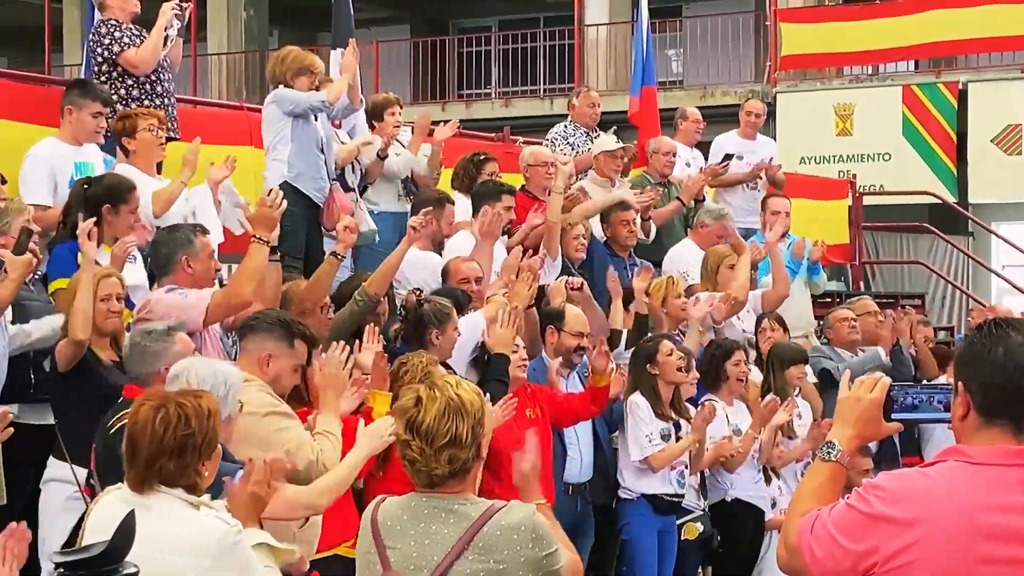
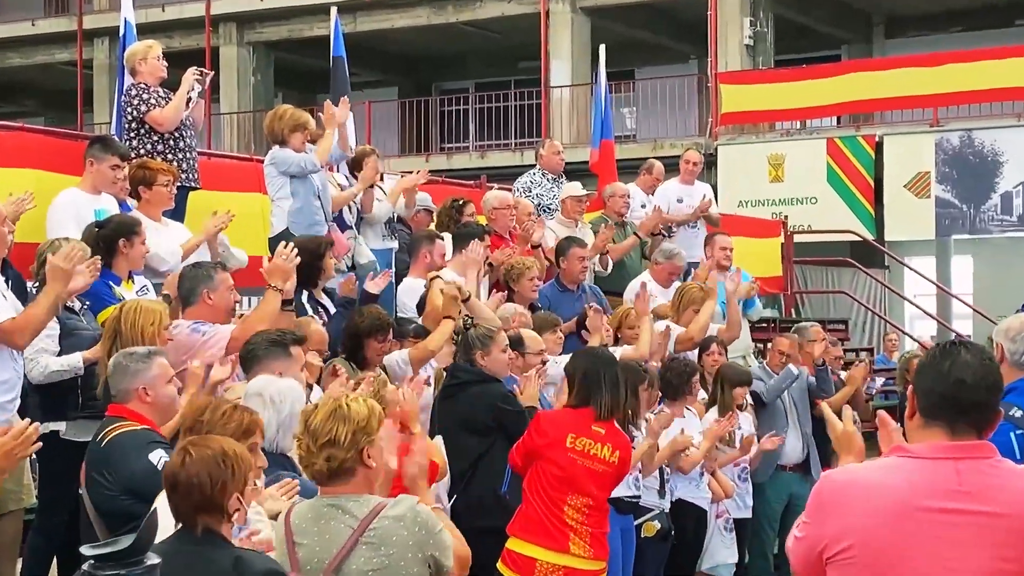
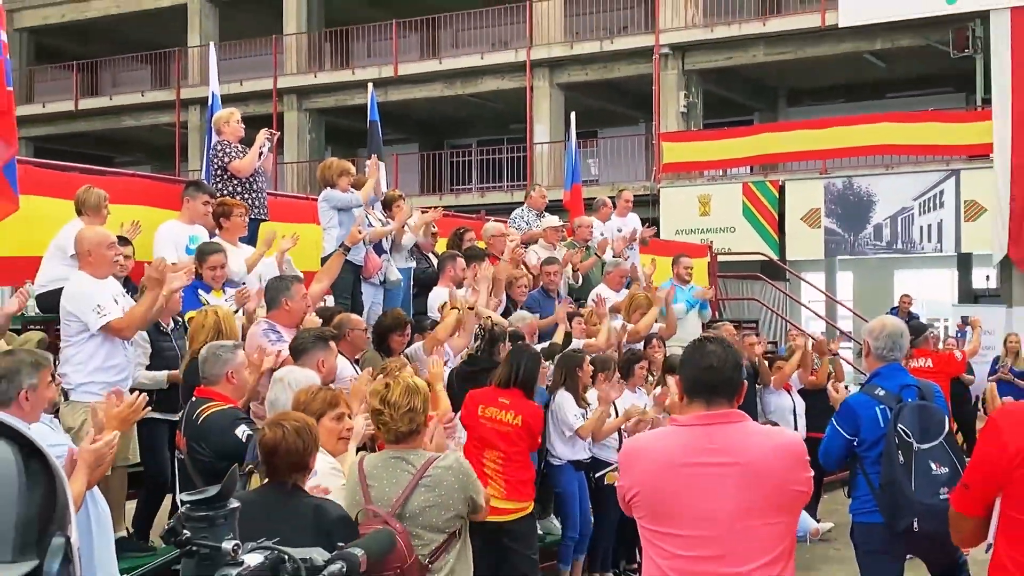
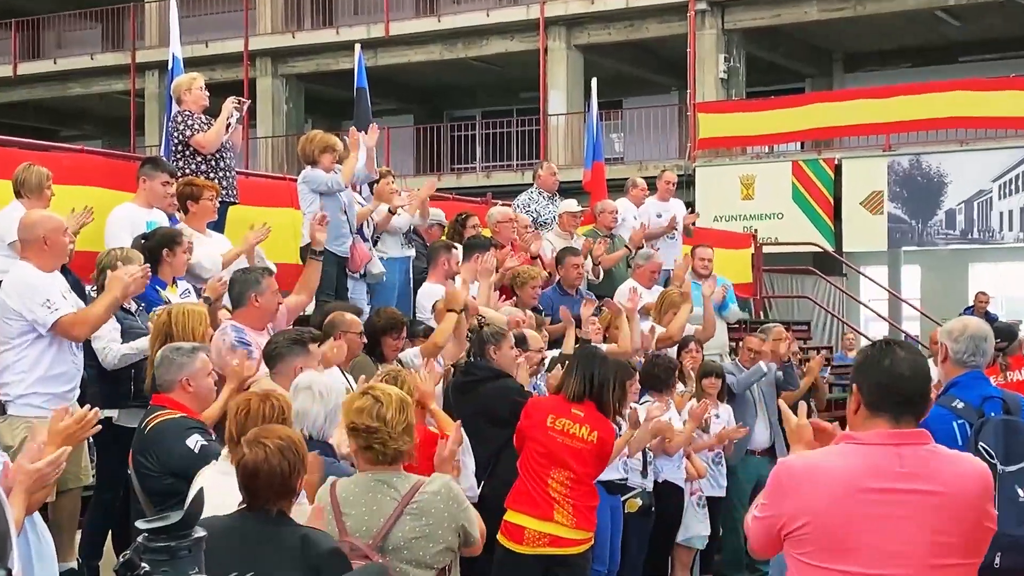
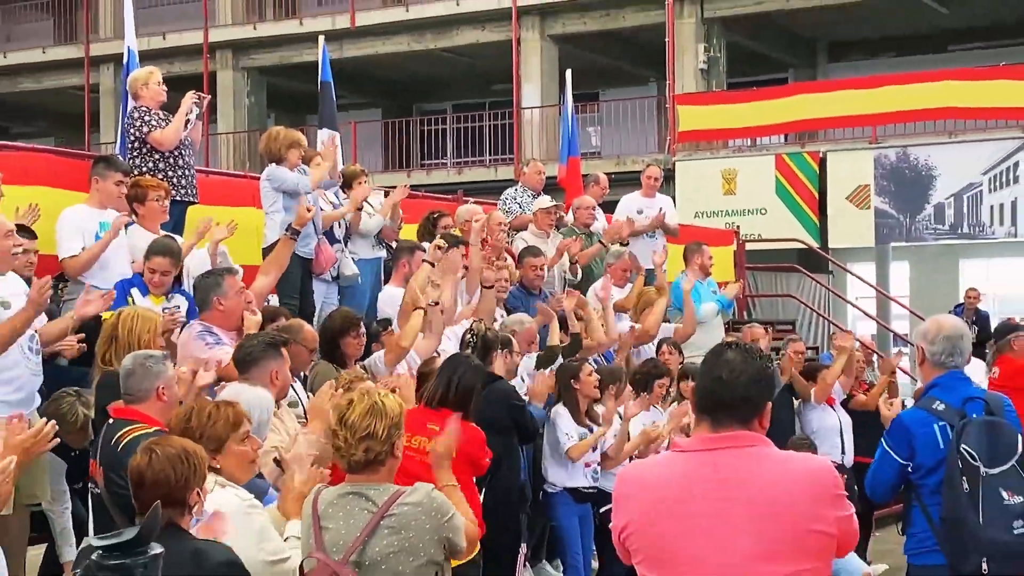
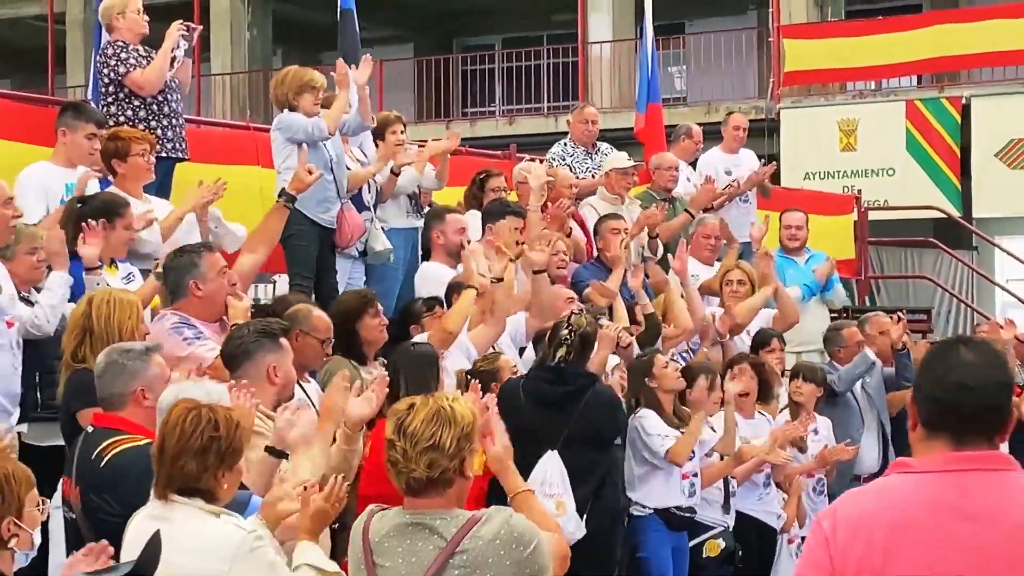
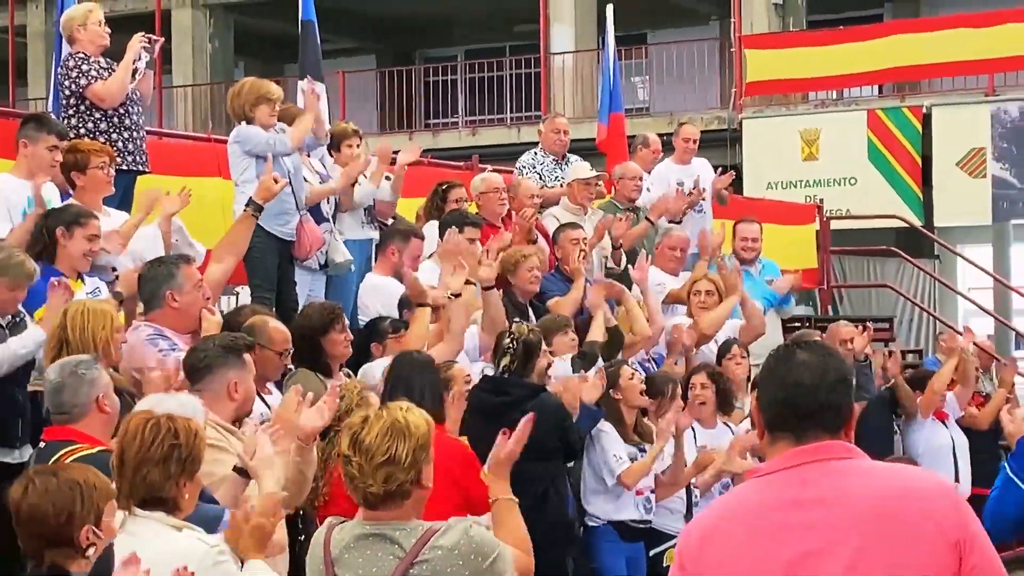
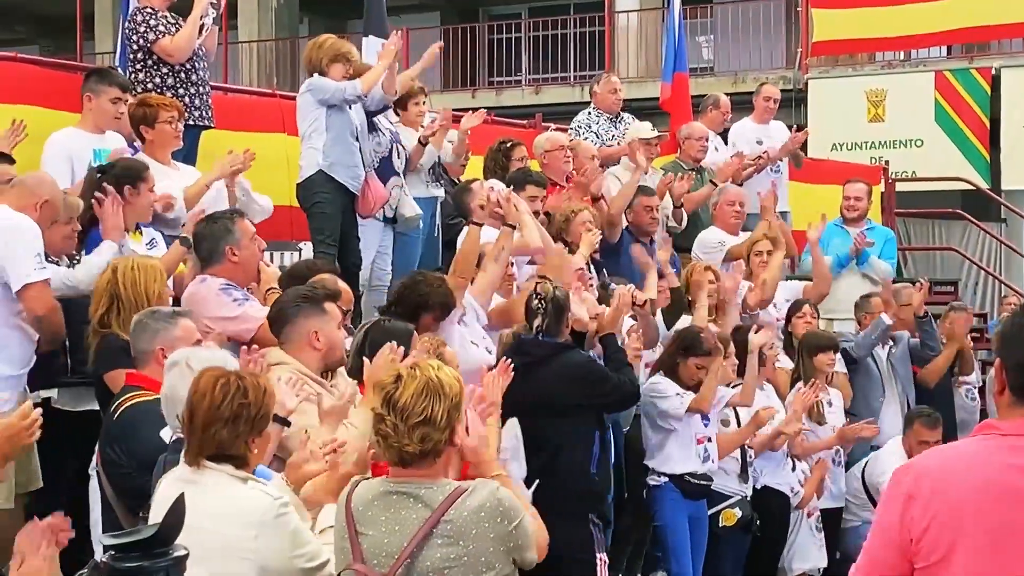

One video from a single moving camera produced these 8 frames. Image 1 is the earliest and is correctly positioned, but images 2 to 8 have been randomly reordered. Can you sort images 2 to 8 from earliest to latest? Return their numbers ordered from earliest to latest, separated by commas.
8, 6, 7, 5, 3, 4, 2
